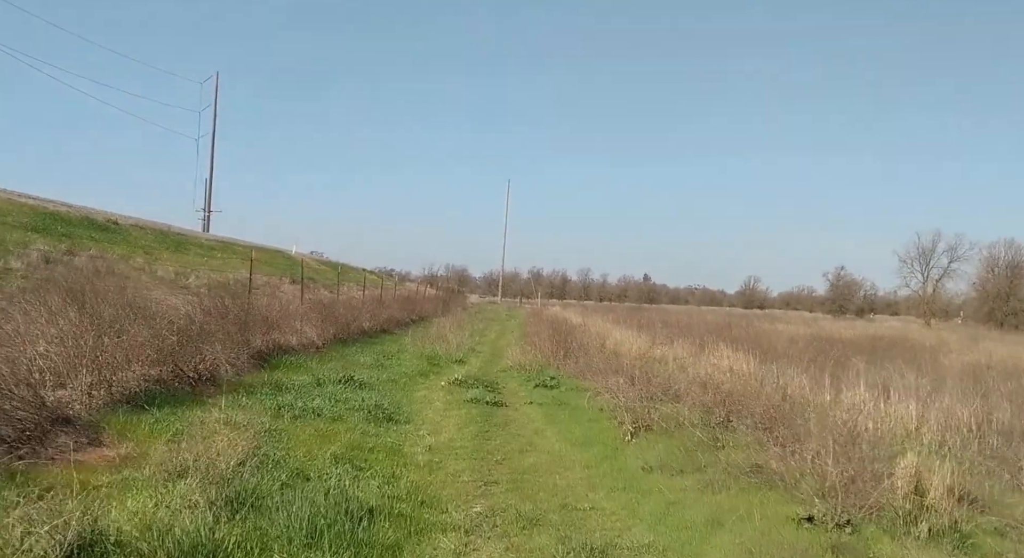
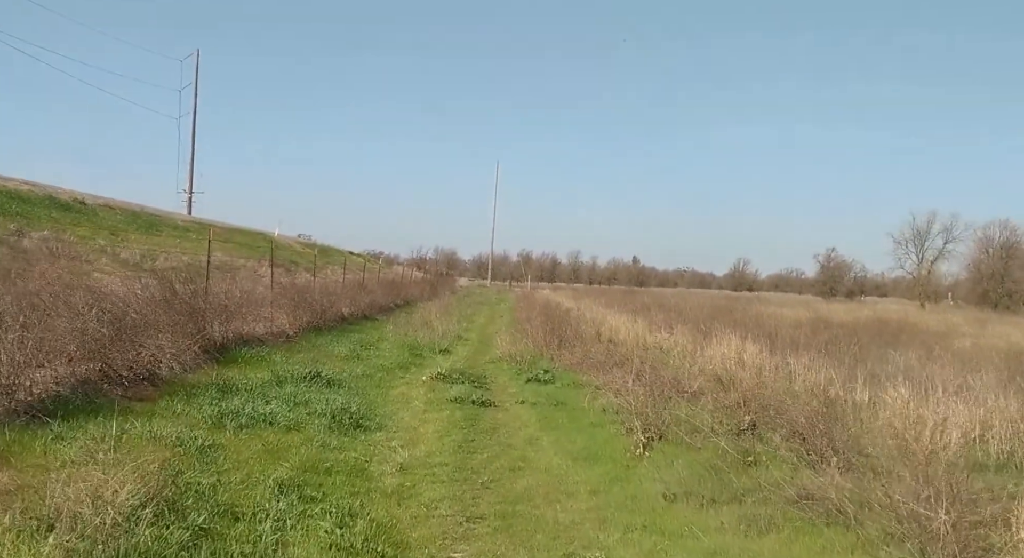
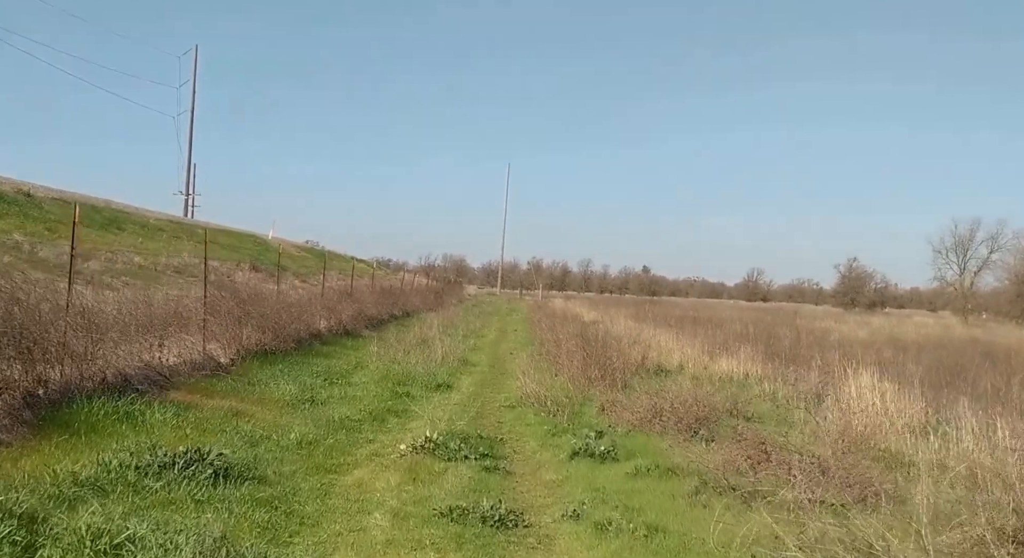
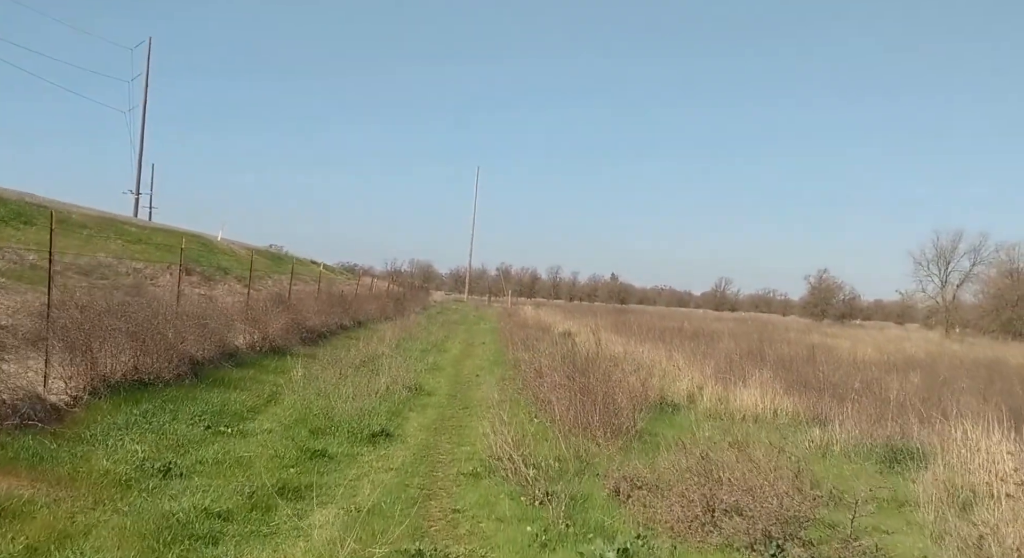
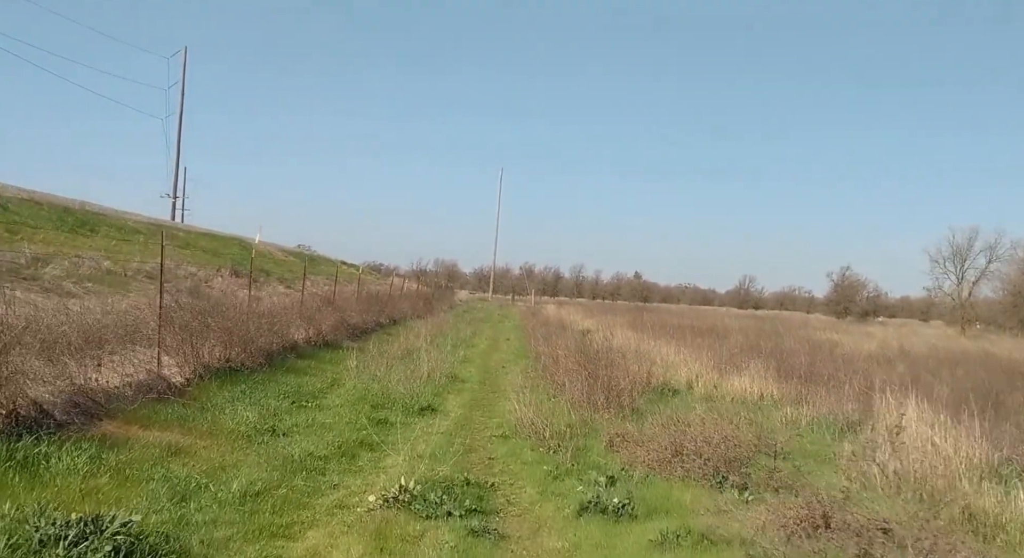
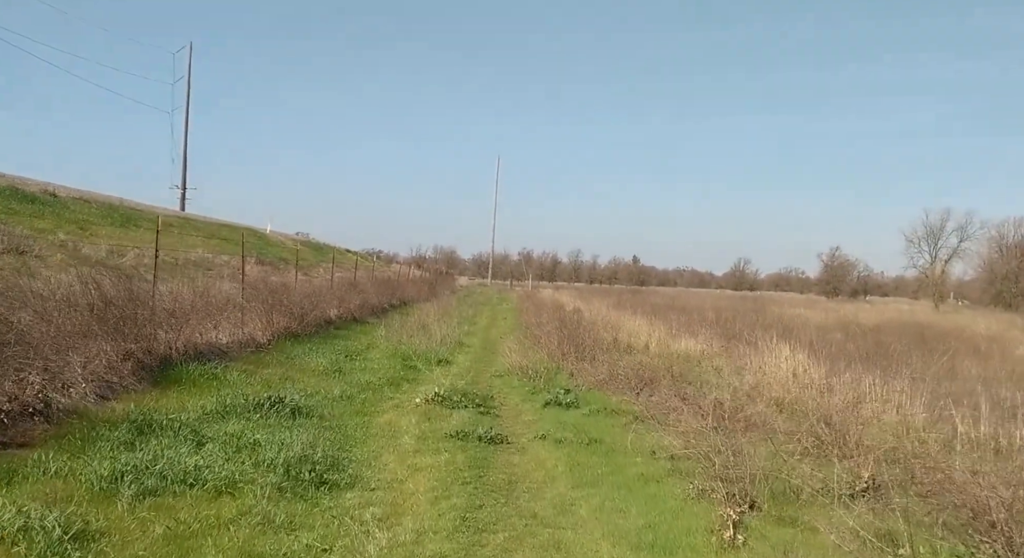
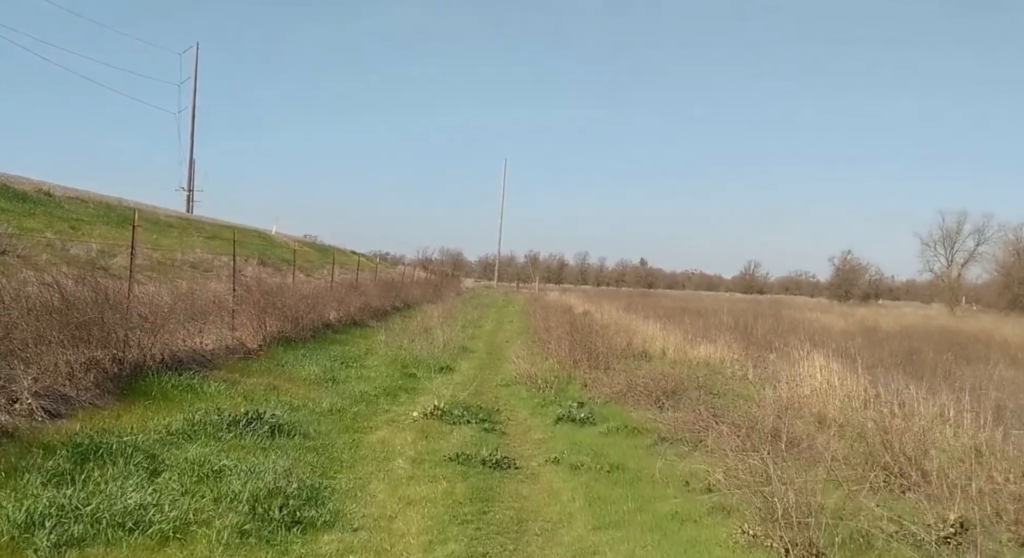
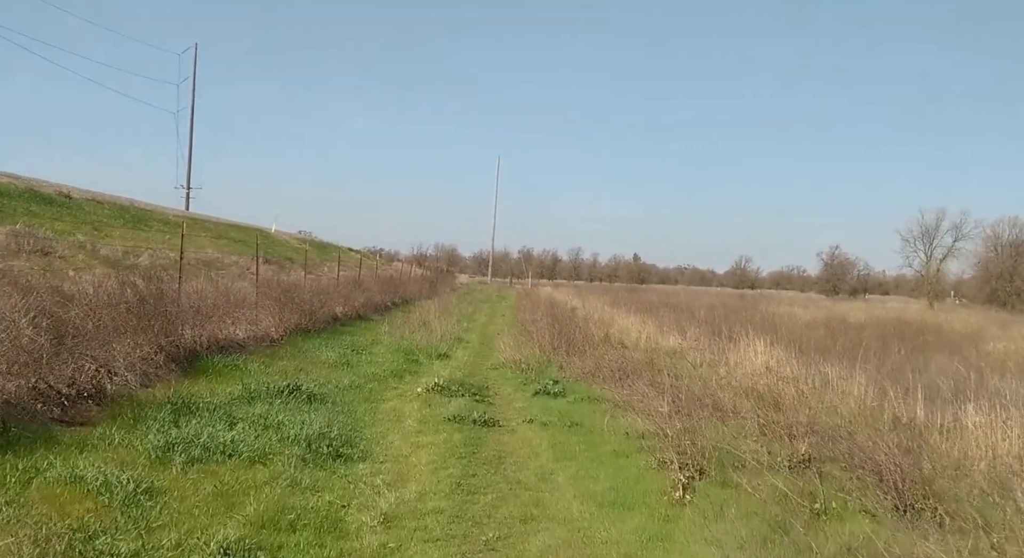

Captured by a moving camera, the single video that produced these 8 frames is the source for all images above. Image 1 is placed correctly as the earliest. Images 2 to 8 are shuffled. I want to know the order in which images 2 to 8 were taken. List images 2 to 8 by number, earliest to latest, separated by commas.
2, 8, 6, 7, 3, 5, 4
